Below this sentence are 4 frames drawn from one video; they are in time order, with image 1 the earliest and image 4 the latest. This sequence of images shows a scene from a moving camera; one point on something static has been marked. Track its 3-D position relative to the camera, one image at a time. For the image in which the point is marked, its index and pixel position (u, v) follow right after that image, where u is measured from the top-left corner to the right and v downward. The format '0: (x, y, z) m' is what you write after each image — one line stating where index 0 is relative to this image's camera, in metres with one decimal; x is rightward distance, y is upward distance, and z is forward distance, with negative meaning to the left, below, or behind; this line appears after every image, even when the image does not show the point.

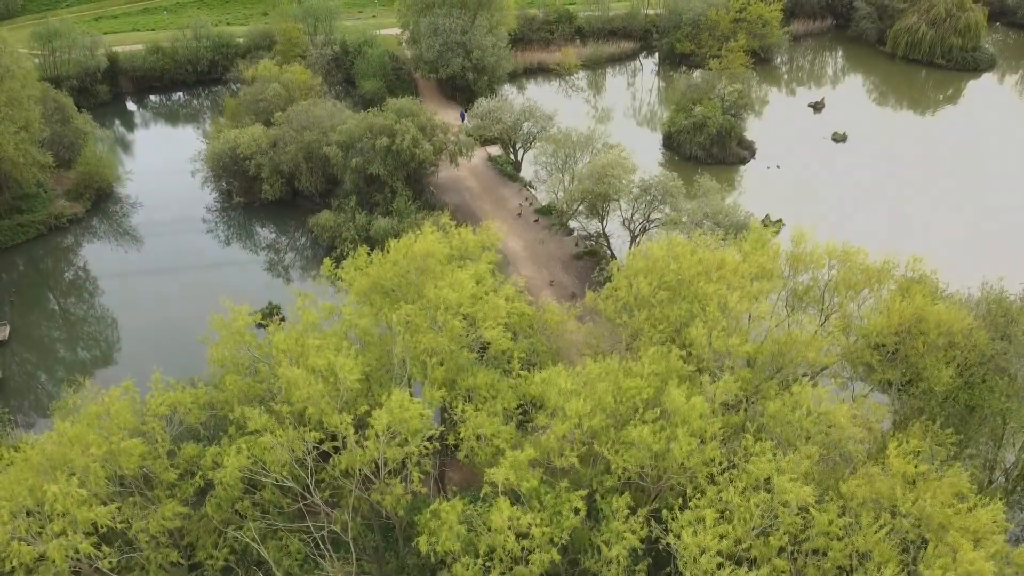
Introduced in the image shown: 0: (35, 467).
0: (-10.6, -4.0, +16.2) m
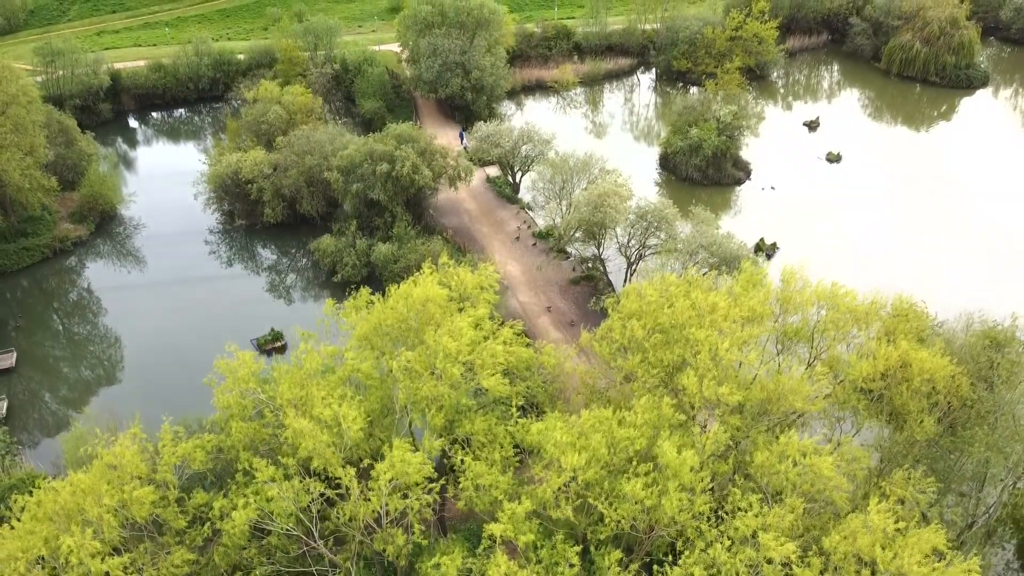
0: (-10.7, -5.3, +16.8) m
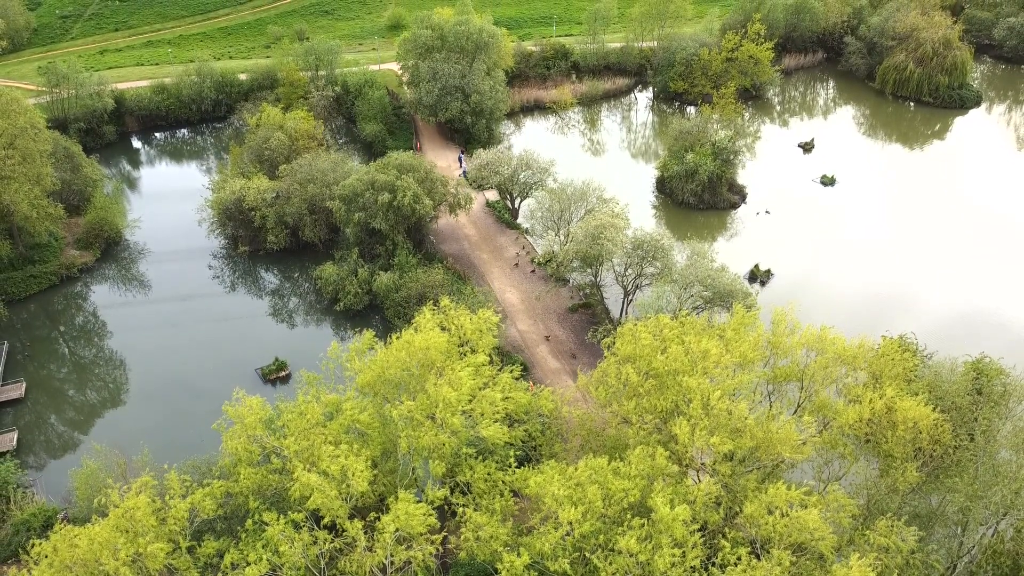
0: (-10.7, -6.7, +17.5) m
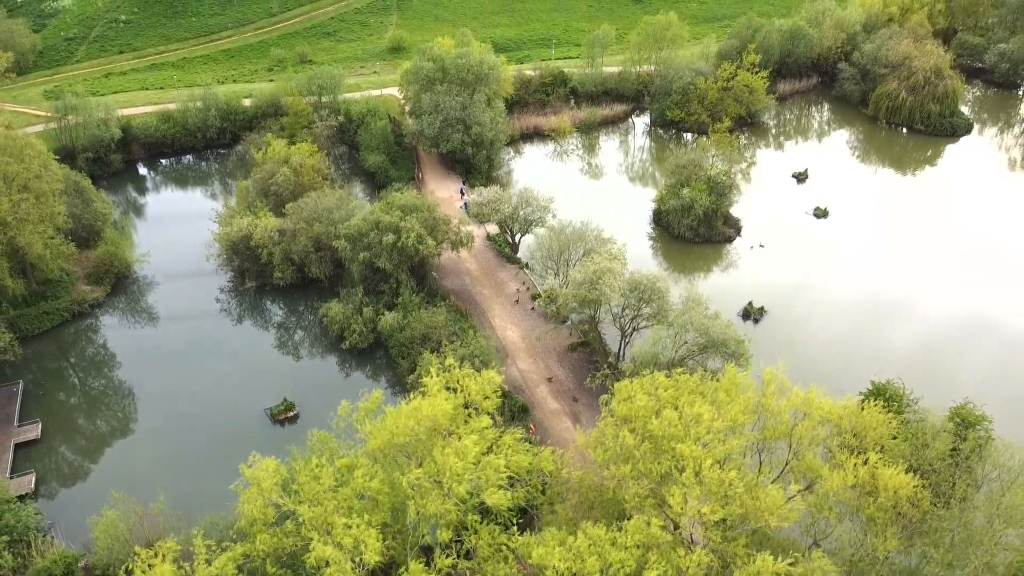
0: (-10.6, -8.9, +18.7) m
